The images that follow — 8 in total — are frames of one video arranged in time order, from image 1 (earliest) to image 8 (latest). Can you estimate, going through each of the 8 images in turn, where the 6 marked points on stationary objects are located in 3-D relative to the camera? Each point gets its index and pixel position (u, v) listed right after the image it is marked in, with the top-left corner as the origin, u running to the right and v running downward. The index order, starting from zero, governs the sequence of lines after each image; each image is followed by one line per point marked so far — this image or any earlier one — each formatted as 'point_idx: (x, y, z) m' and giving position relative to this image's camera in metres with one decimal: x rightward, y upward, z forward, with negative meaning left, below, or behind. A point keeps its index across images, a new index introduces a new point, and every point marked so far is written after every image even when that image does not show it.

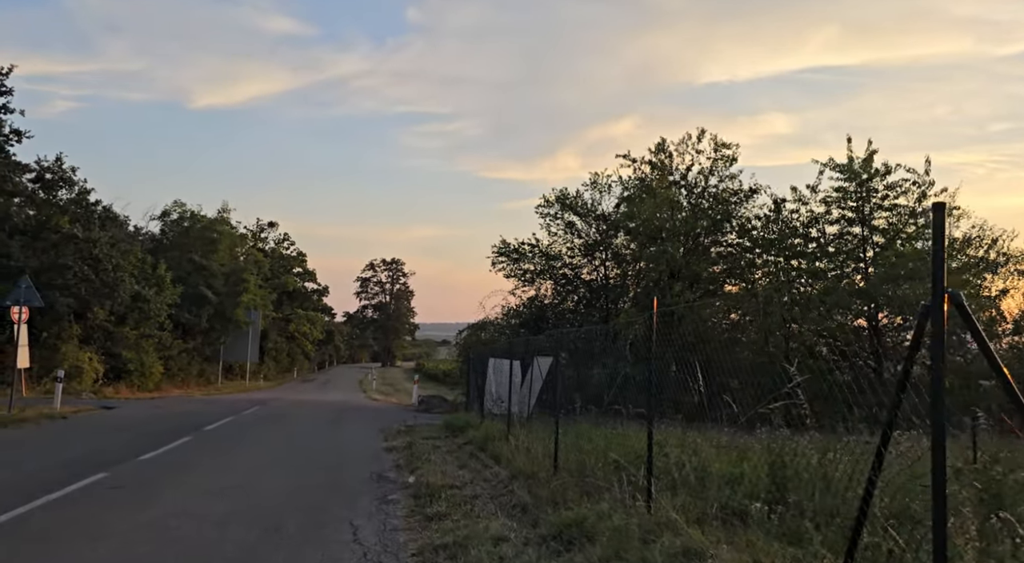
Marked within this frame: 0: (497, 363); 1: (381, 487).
0: (-0.4, -2.0, +19.3) m
1: (-1.8, -2.9, +11.3) m
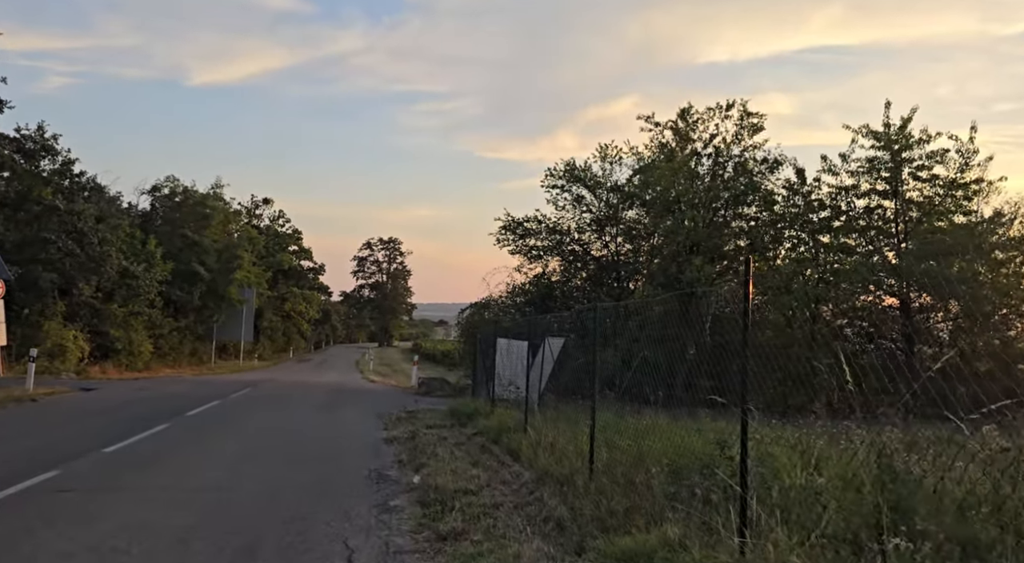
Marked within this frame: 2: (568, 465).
0: (-0.1, -1.4, +17.6) m
1: (-1.6, -2.5, +9.6) m
2: (+0.7, -2.1, +9.2) m
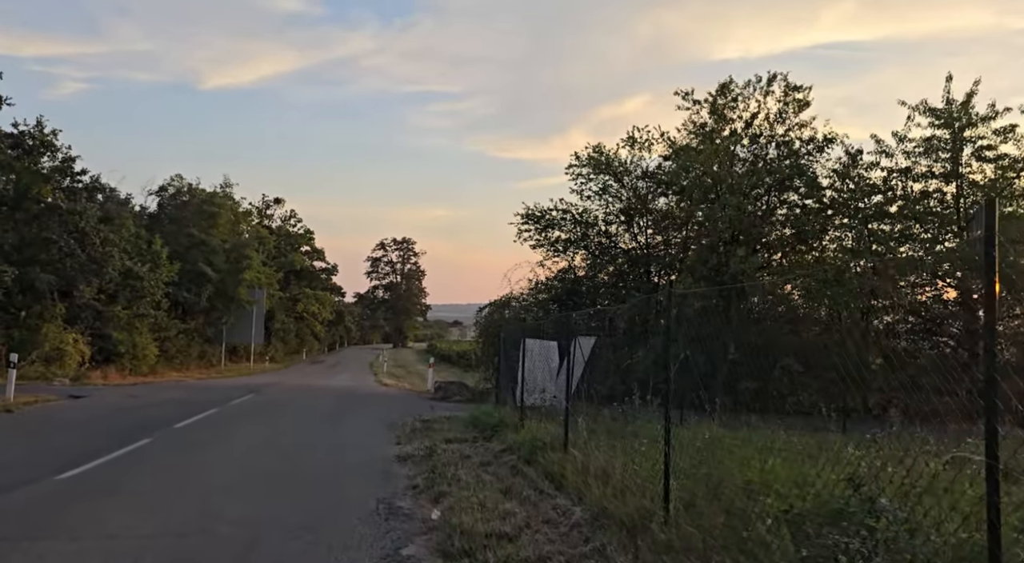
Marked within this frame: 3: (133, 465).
0: (+0.4, -1.2, +15.5) m
1: (-1.1, -2.4, +7.6) m
2: (+1.1, -2.0, +7.2) m
3: (-5.2, -2.5, +10.9) m
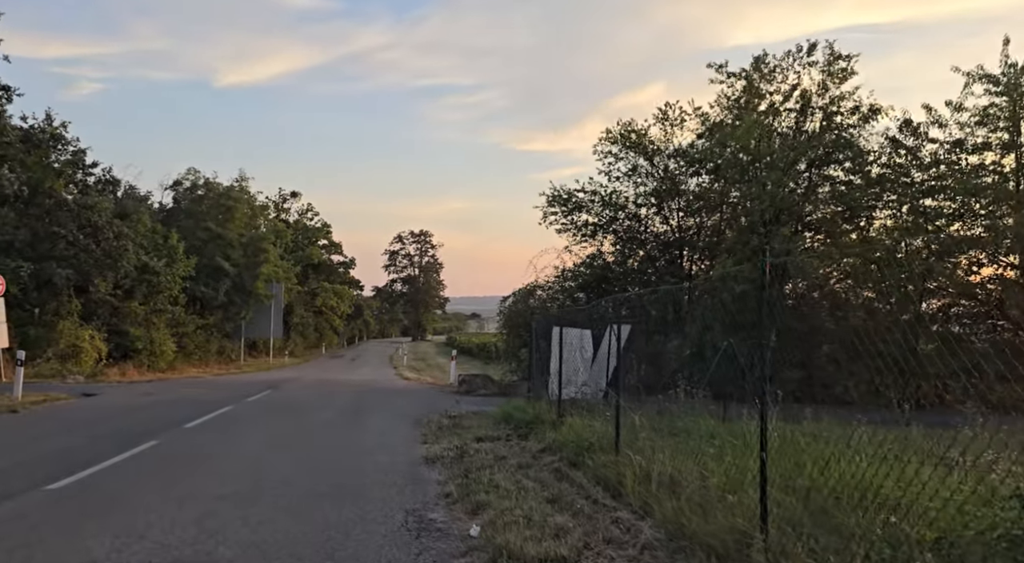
0: (+1.0, -0.9, +14.4) m
1: (-0.7, -2.2, +6.4) m
2: (+1.5, -1.8, +6.0) m
3: (-4.7, -2.4, +9.9) m
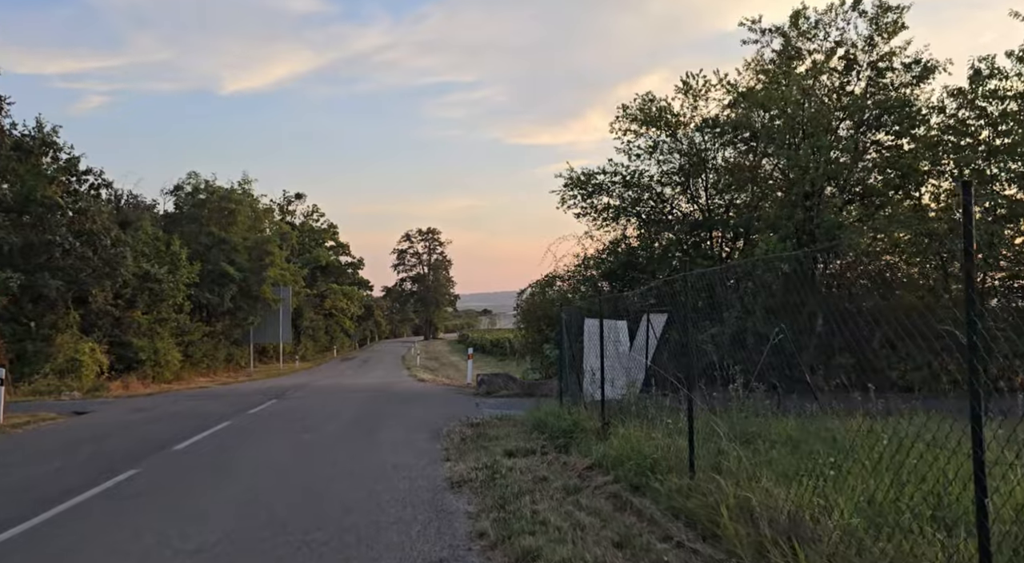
0: (+1.5, -0.7, +12.6) m
1: (-0.3, -2.1, +4.7) m
2: (+1.9, -1.6, +4.2) m
3: (-4.2, -2.4, +8.2) m
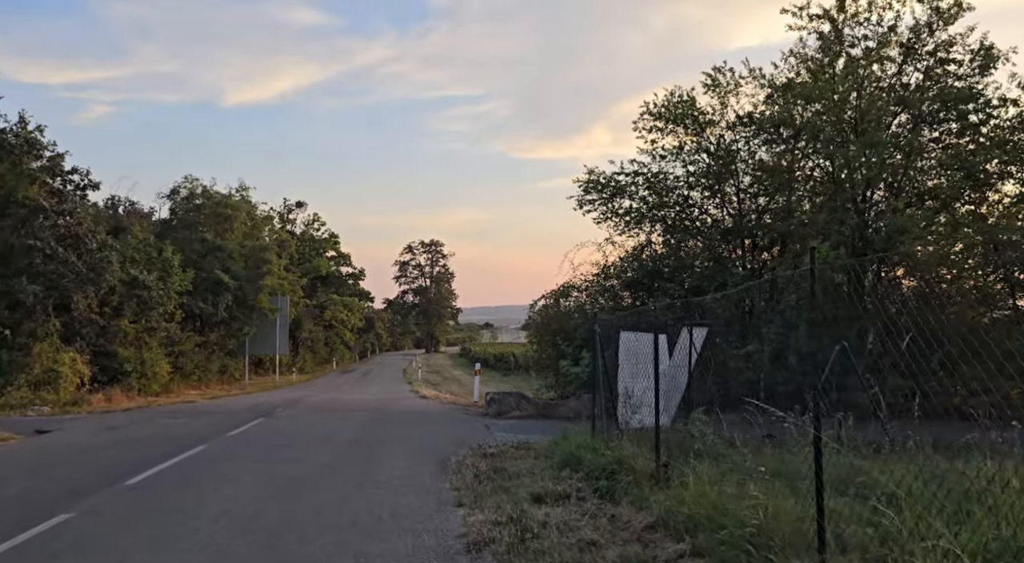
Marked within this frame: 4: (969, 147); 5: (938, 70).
0: (+1.8, -0.8, +10.5) m
1: (0.0, -2.0, +2.5) m
2: (+2.2, -1.5, +2.1) m
3: (-3.9, -2.3, +6.0) m
4: (+10.1, +3.0, +17.9) m
5: (+10.3, +5.1, +19.1) m
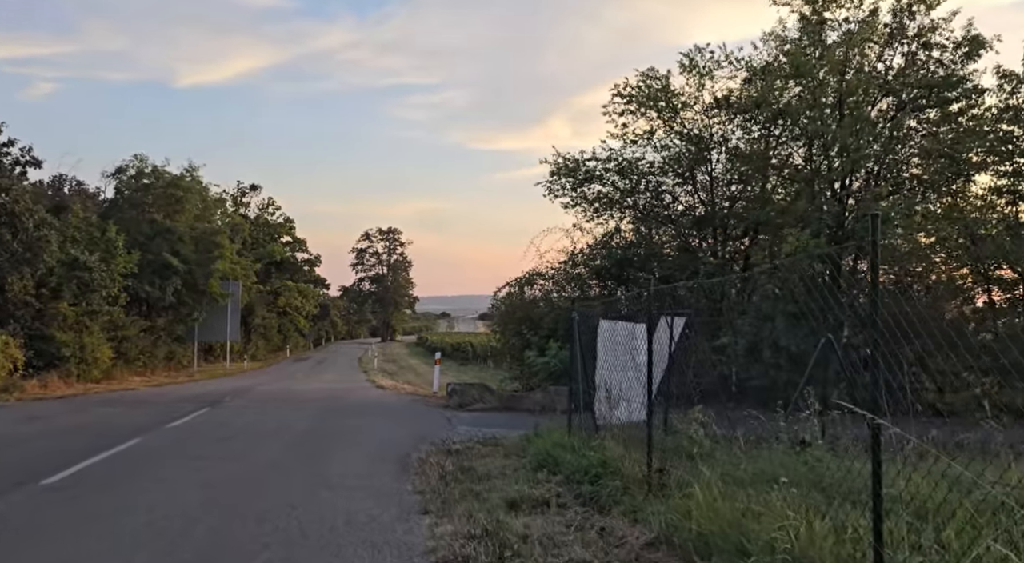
0: (+1.5, -0.6, +9.6) m
1: (+0.1, -1.8, +1.6) m
2: (+2.3, -1.4, +1.2) m
3: (-4.0, -2.1, +4.9) m
4: (+9.5, +3.2, +17.4) m
5: (+9.5, +5.3, +18.6) m
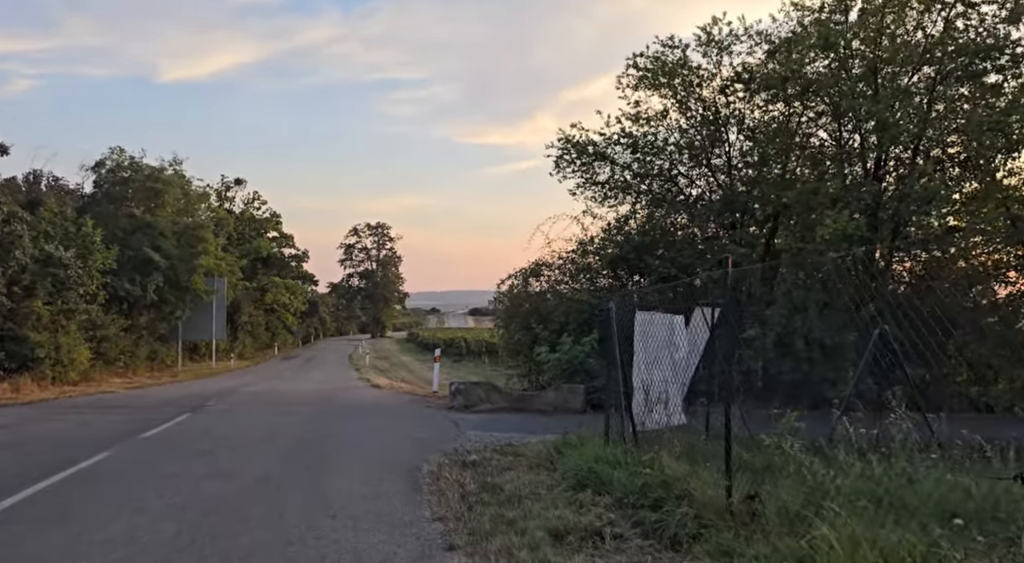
0: (+1.8, -0.4, +8.1) m
1: (+0.5, -1.7, +0.2) m
2: (+2.7, -1.3, -0.2) m
3: (-3.6, -2.0, +3.4) m
4: (+9.6, +3.5, +16.0) m
5: (+9.7, +5.6, +17.2) m
